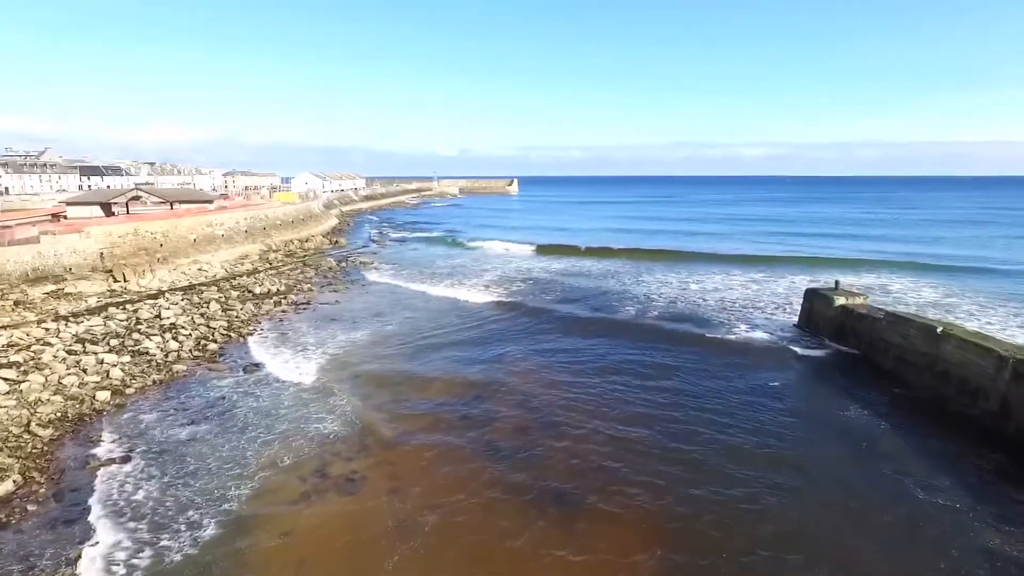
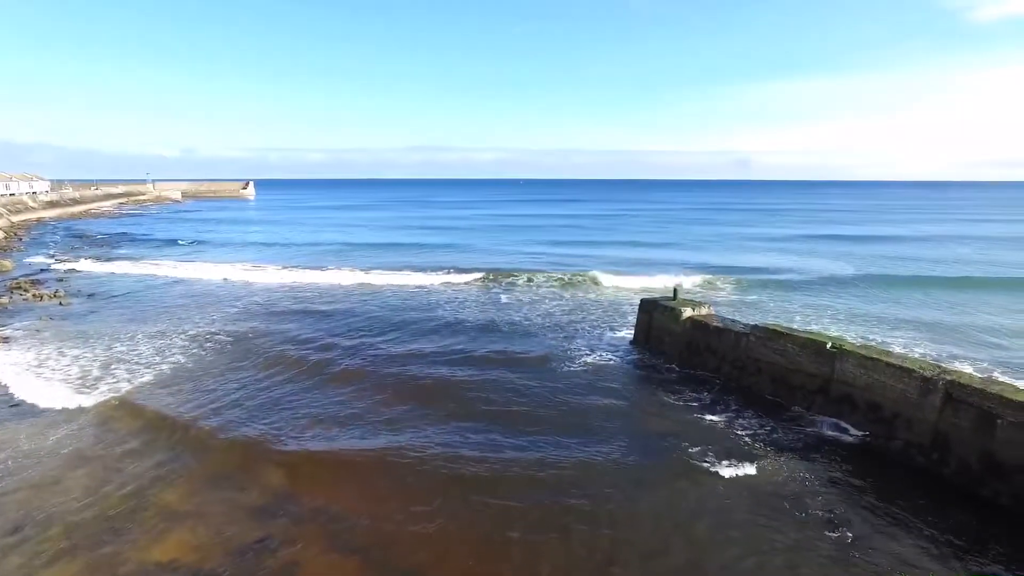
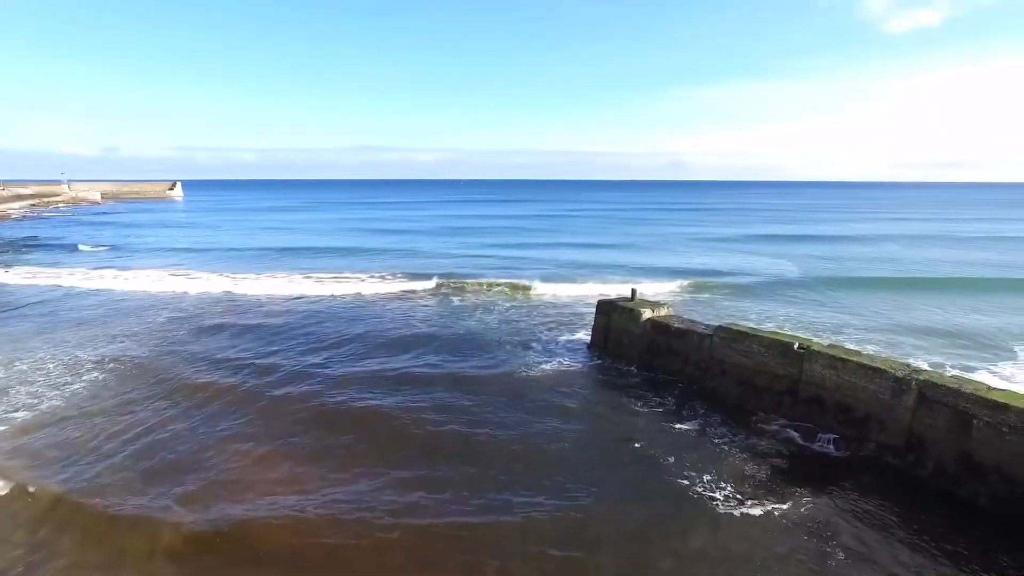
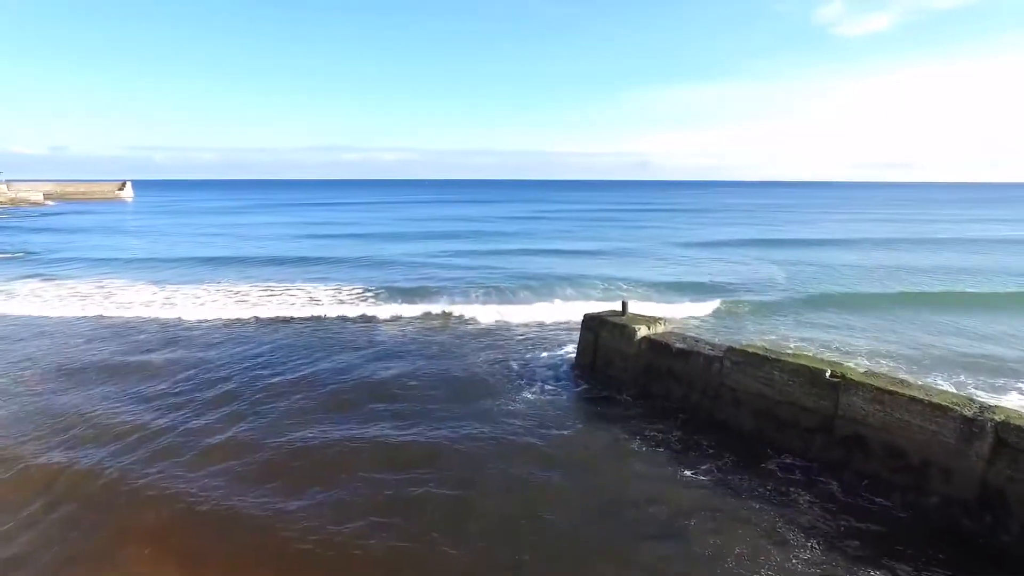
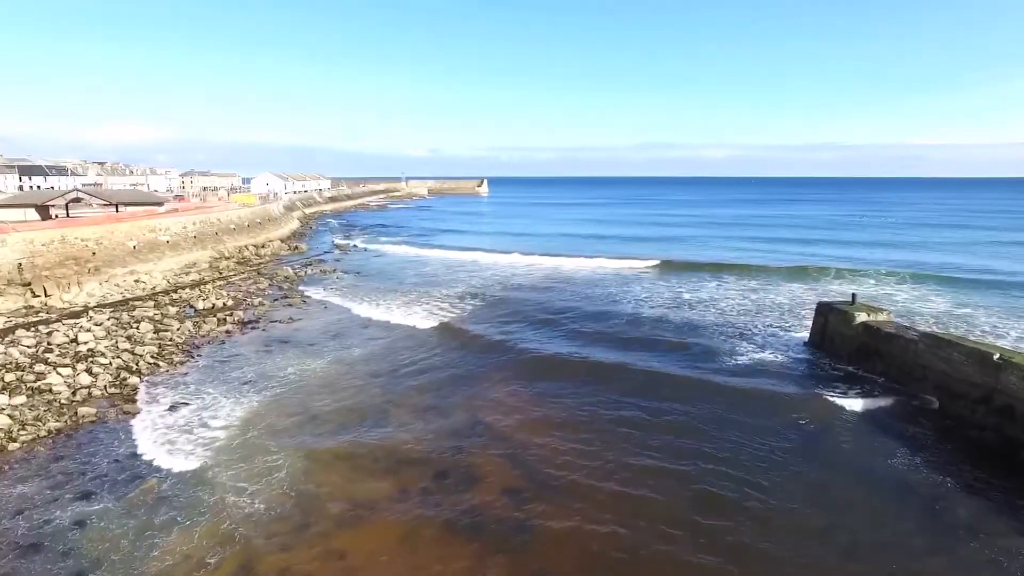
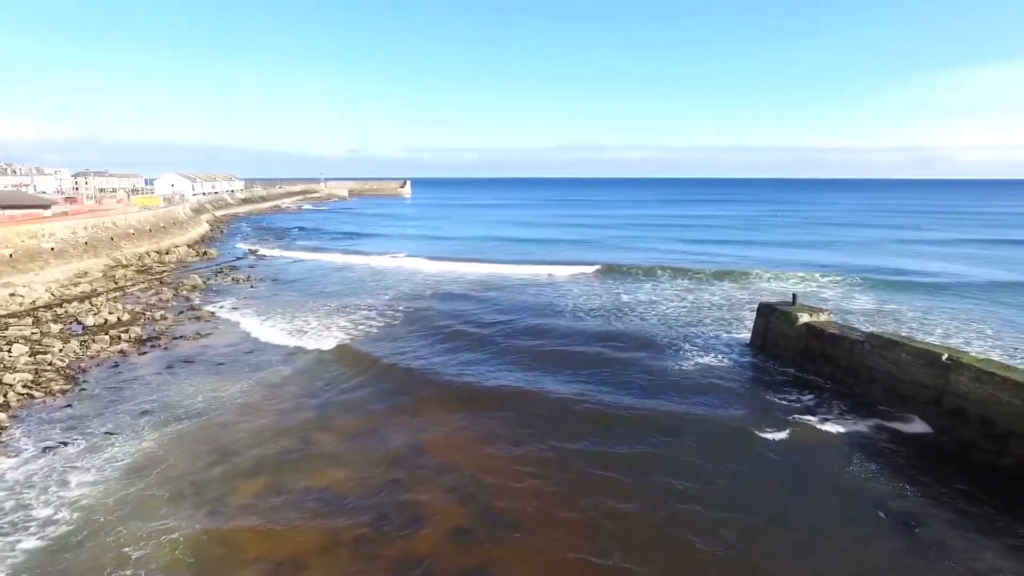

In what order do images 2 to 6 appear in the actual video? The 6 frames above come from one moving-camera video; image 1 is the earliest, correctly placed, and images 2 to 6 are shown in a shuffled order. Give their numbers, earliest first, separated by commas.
5, 6, 2, 3, 4
